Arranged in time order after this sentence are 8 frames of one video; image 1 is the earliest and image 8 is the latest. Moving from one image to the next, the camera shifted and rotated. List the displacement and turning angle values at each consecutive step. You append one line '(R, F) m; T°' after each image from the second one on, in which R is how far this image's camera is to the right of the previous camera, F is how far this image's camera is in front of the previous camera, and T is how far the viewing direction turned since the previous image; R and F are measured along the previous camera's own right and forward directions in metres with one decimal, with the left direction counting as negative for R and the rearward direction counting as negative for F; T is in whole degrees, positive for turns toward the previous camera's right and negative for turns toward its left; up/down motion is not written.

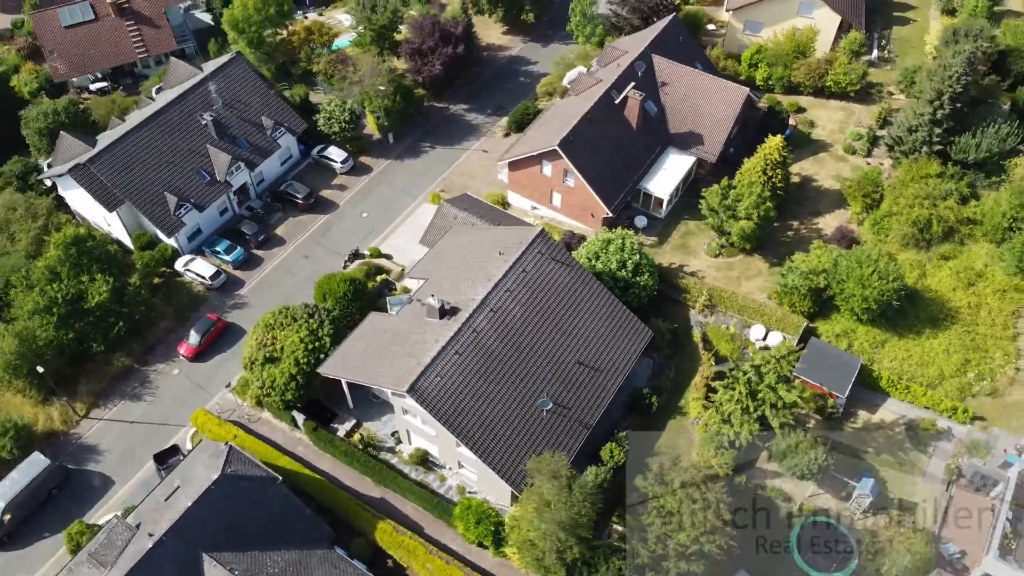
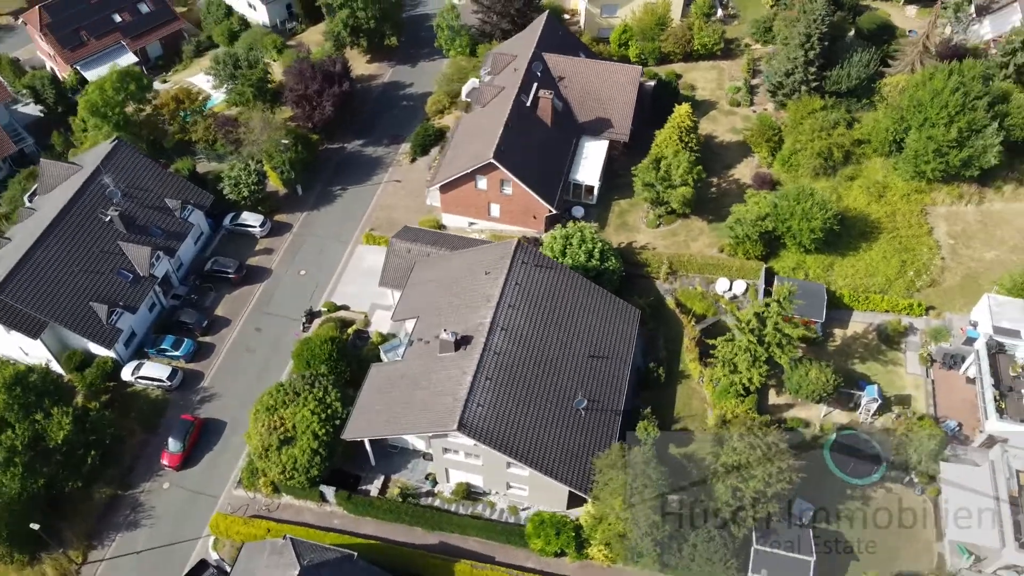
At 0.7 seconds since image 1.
(-7.1, +0.2) m; +12°
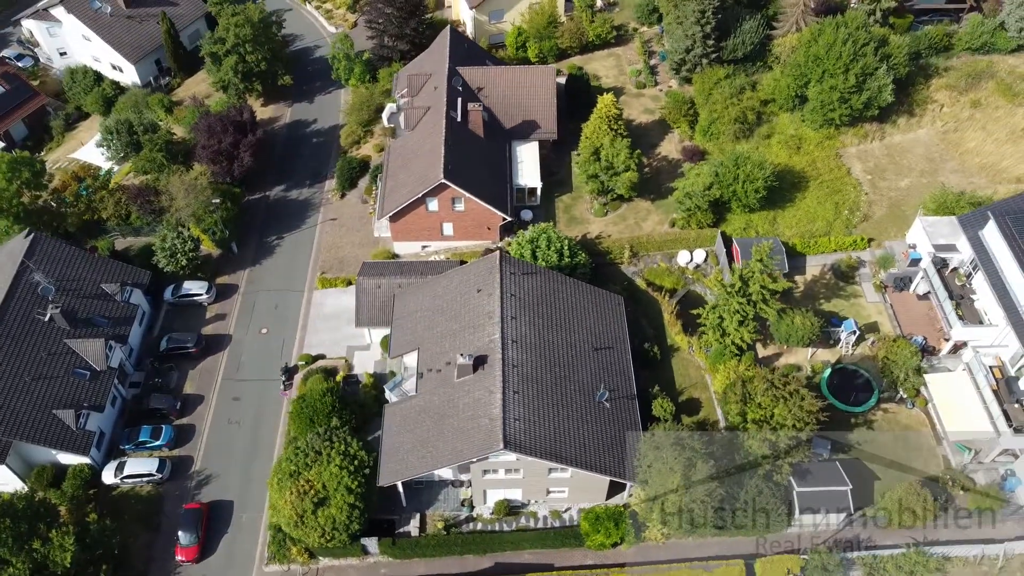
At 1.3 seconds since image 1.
(-5.8, +0.1) m; +10°
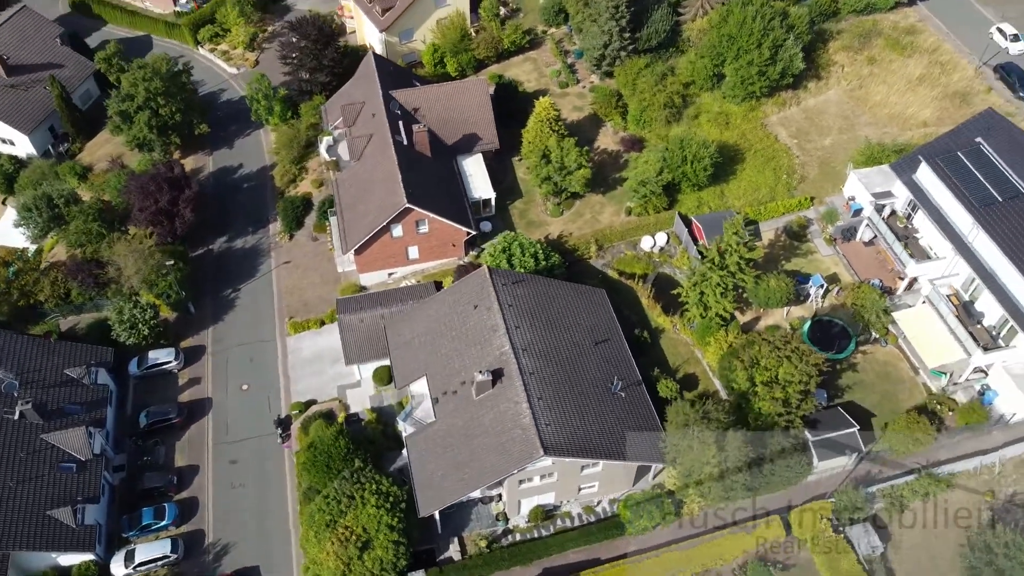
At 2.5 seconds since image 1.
(-4.9, -0.1) m; +8°
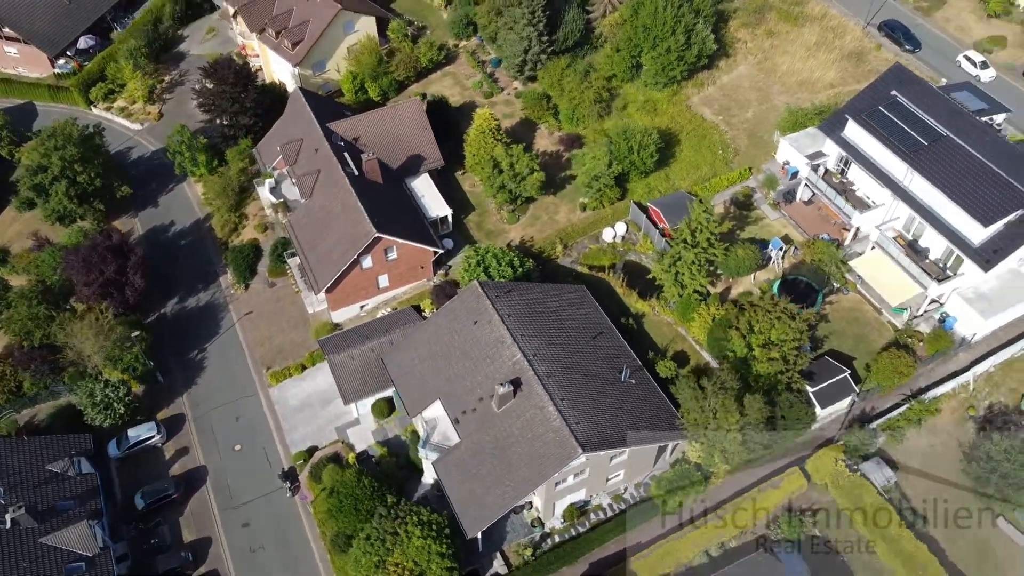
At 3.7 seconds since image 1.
(-5.0, -0.1) m; +8°
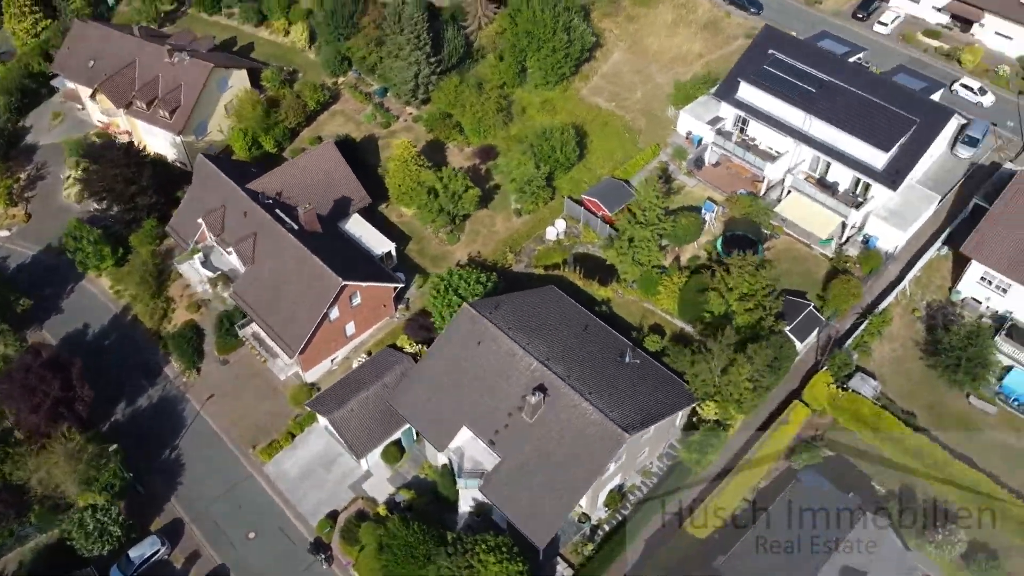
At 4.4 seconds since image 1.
(-7.3, +0.1) m; +12°
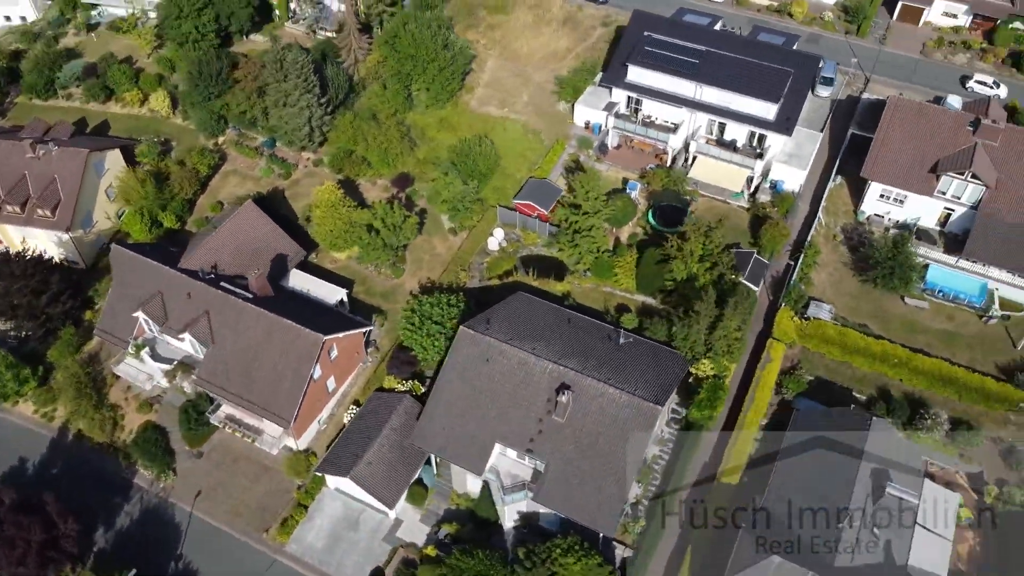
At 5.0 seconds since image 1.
(-7.7, +0.2) m; +12°
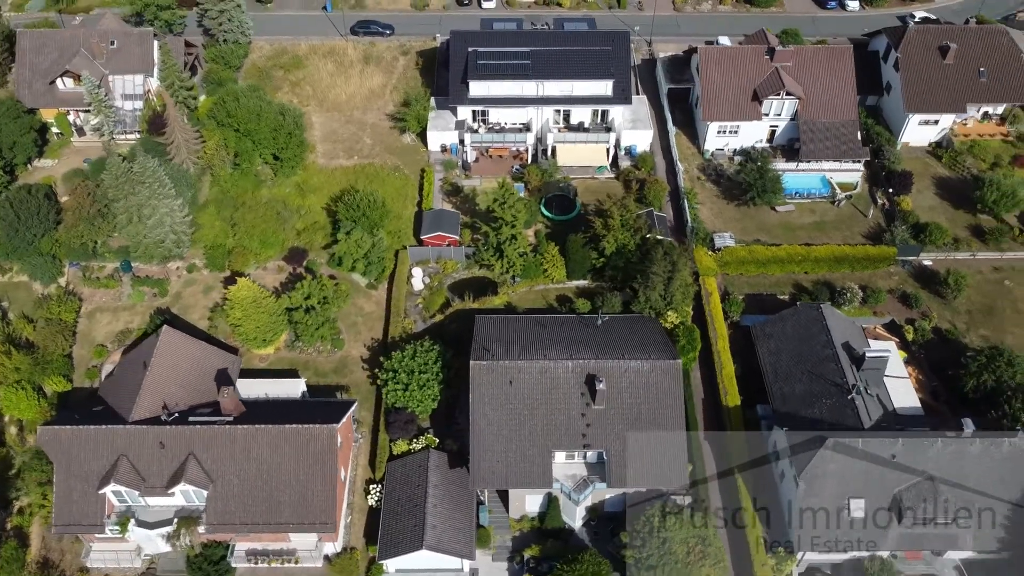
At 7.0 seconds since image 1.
(-12.1, +0.9) m; +19°
